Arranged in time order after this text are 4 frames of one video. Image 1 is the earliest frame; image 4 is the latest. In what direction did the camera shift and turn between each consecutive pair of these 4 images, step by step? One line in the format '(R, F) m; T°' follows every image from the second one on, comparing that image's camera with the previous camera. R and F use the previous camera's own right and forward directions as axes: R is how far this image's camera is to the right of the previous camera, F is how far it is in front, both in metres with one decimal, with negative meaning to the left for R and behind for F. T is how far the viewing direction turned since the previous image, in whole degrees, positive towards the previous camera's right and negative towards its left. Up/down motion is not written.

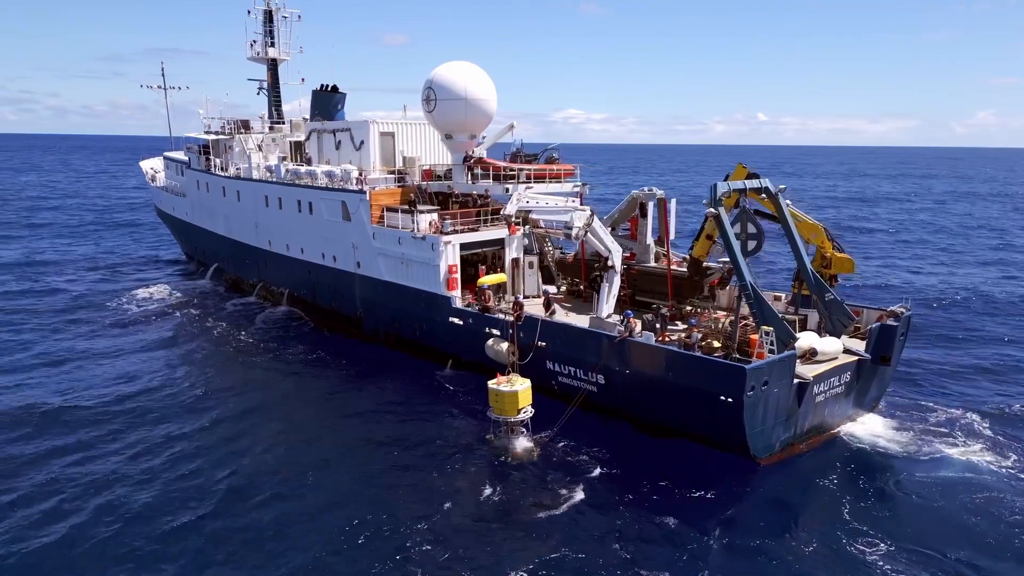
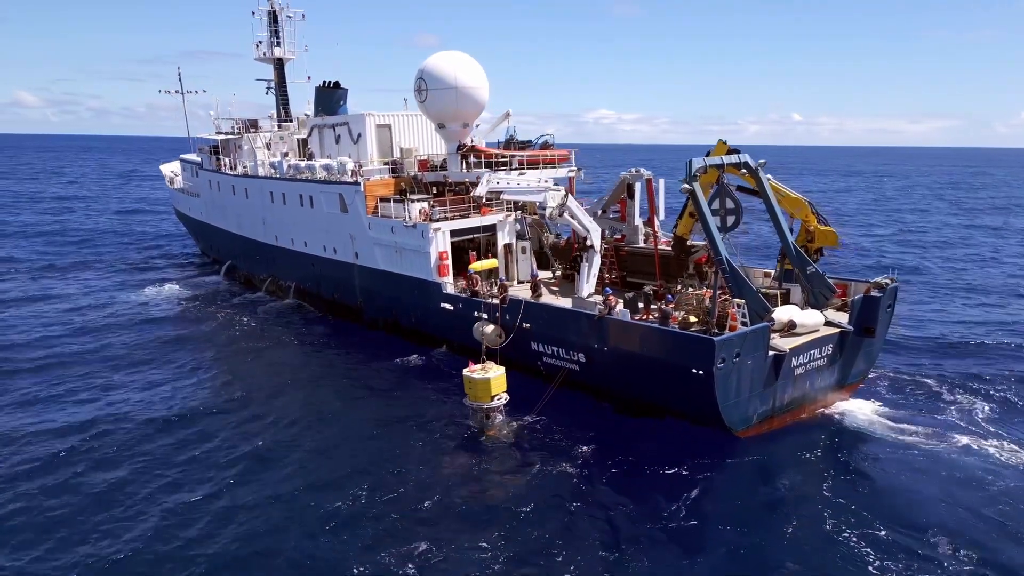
(+1.2, -0.1) m; -2°
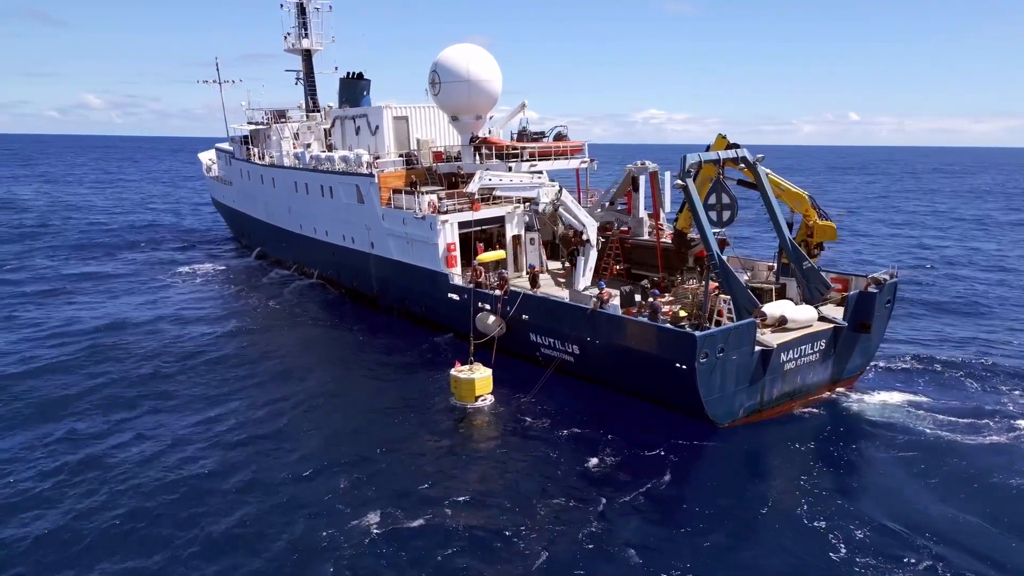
(+1.1, -0.3) m; -3°
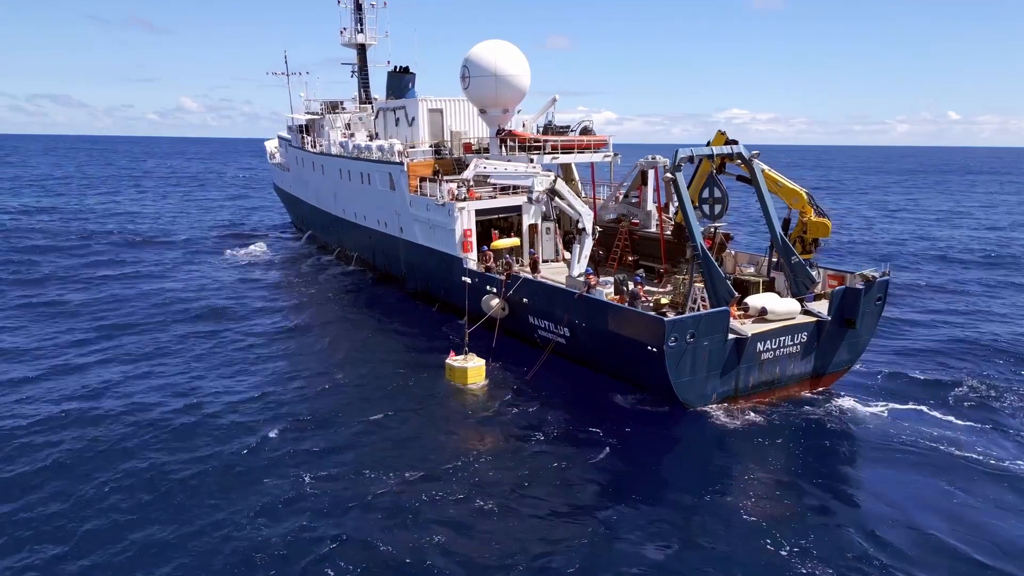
(+1.9, -0.9) m; -5°
